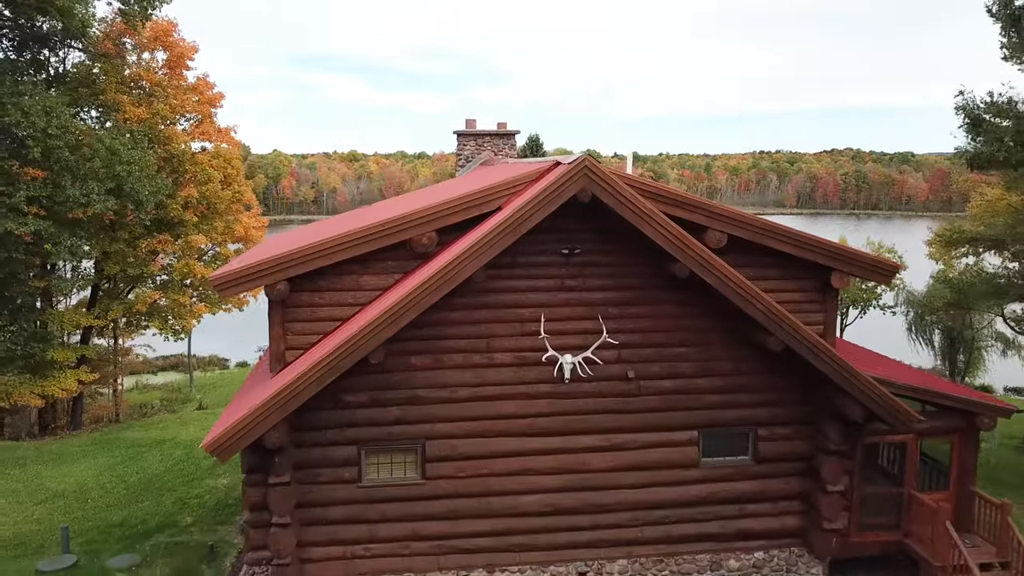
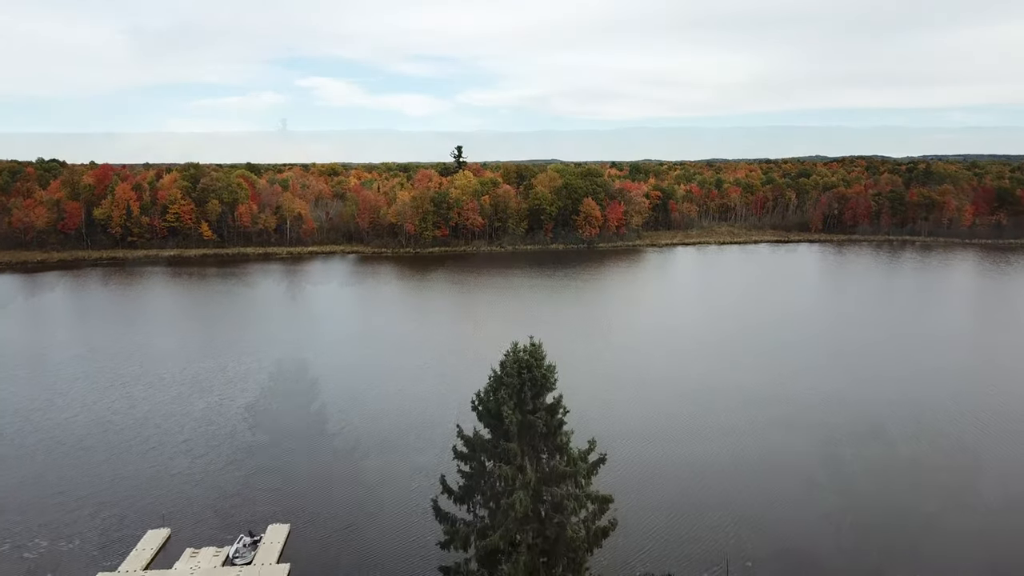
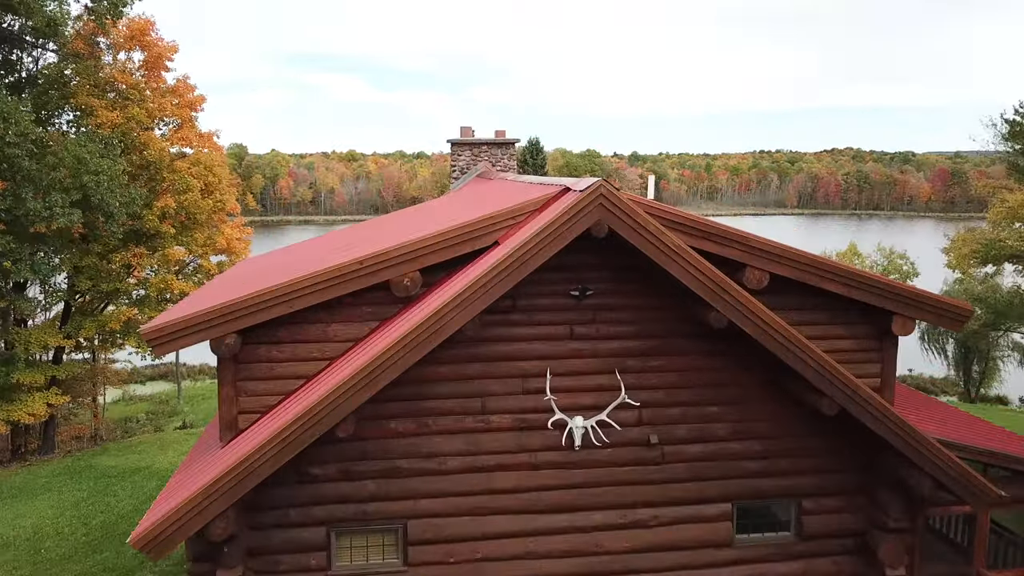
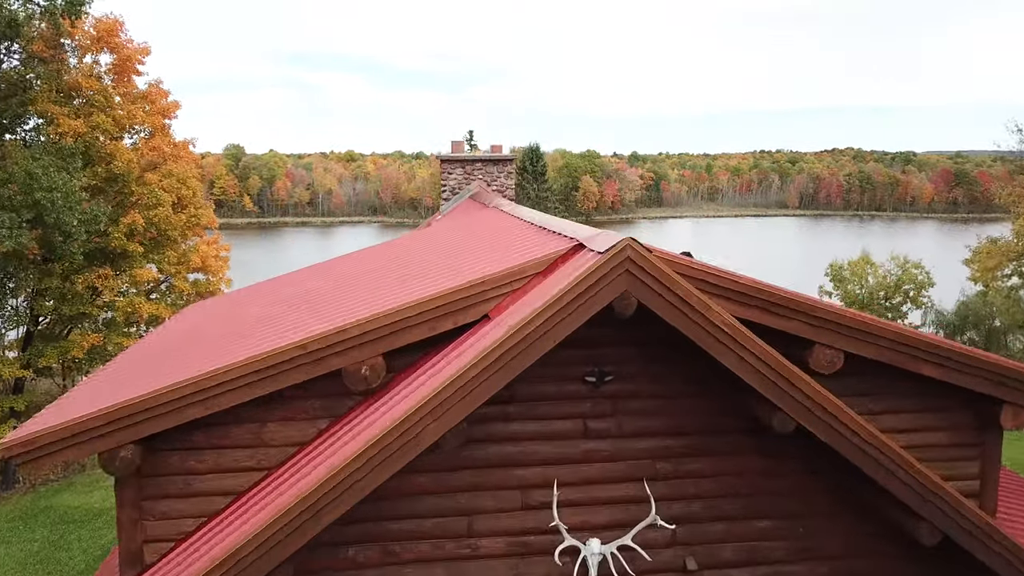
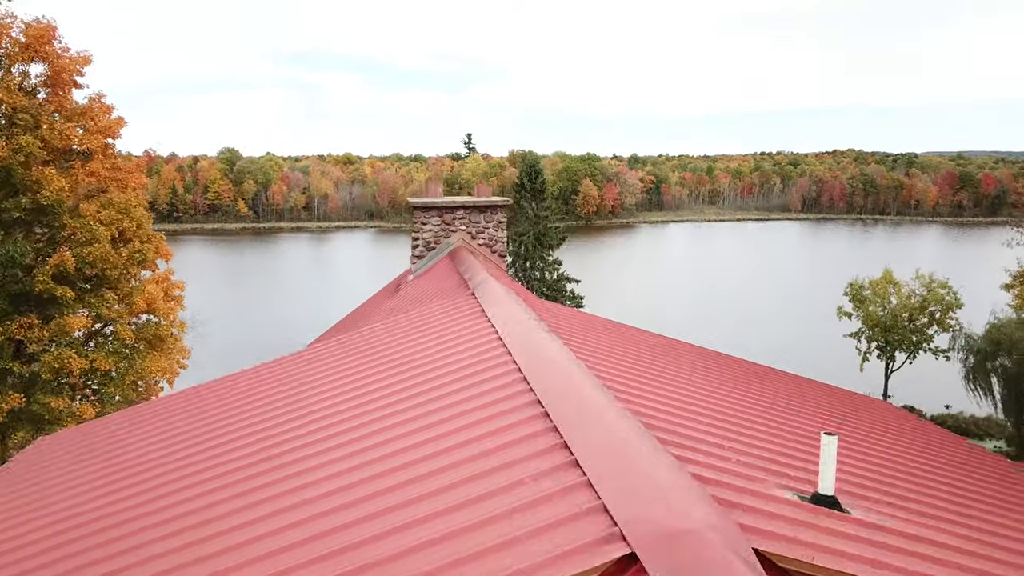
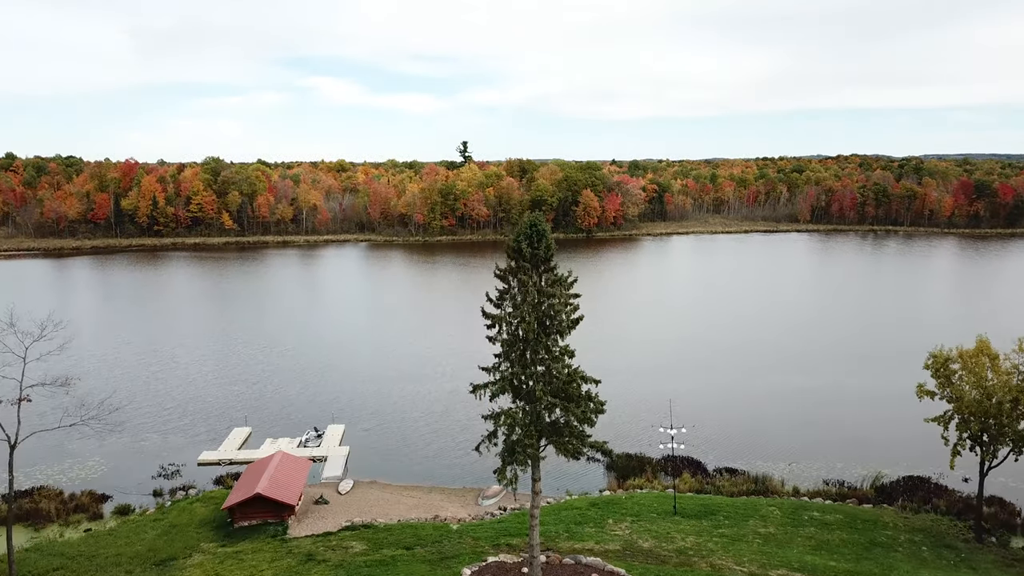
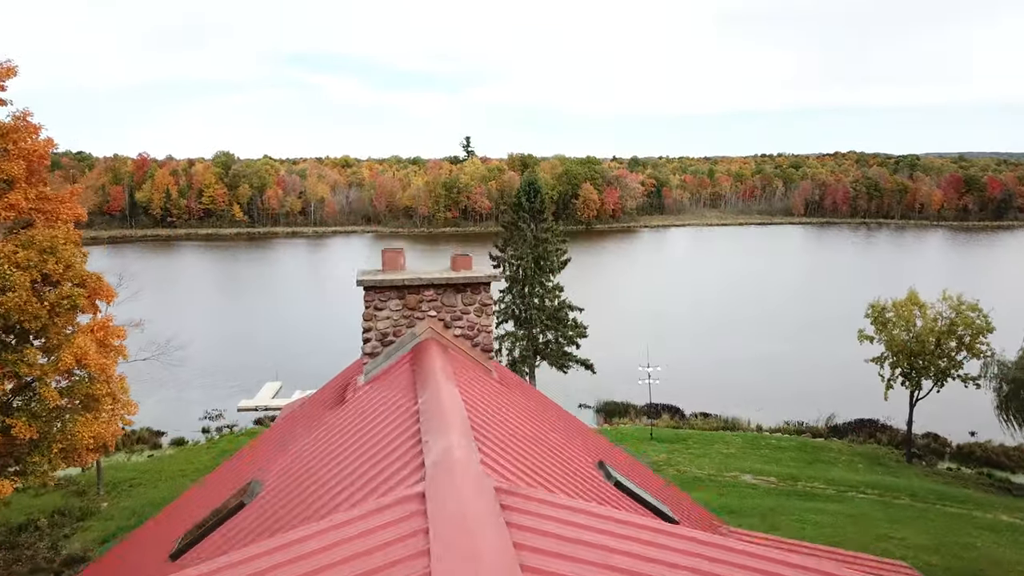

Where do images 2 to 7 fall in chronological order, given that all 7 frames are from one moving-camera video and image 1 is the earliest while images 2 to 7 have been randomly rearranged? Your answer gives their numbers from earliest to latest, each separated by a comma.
3, 4, 5, 7, 6, 2
